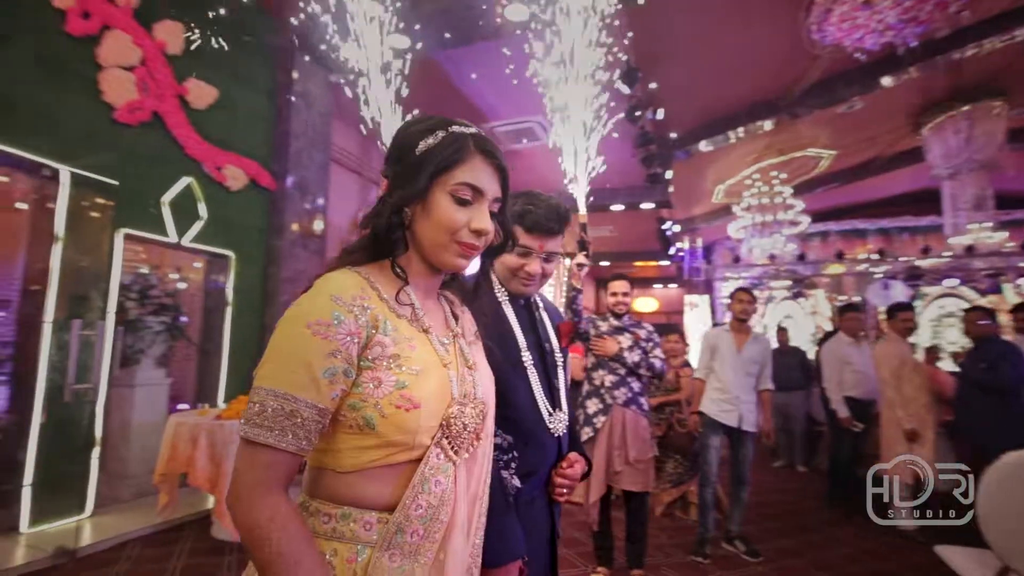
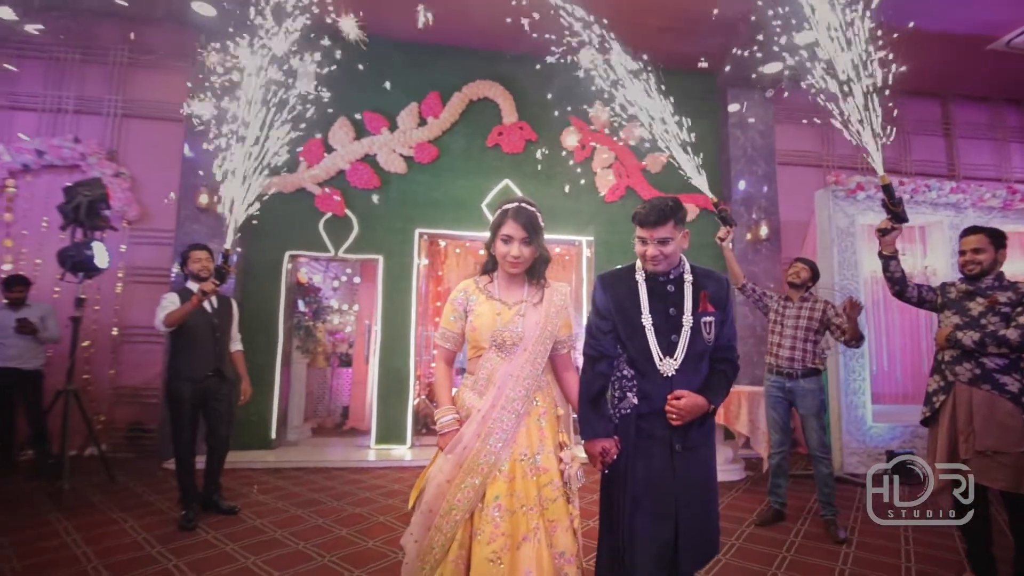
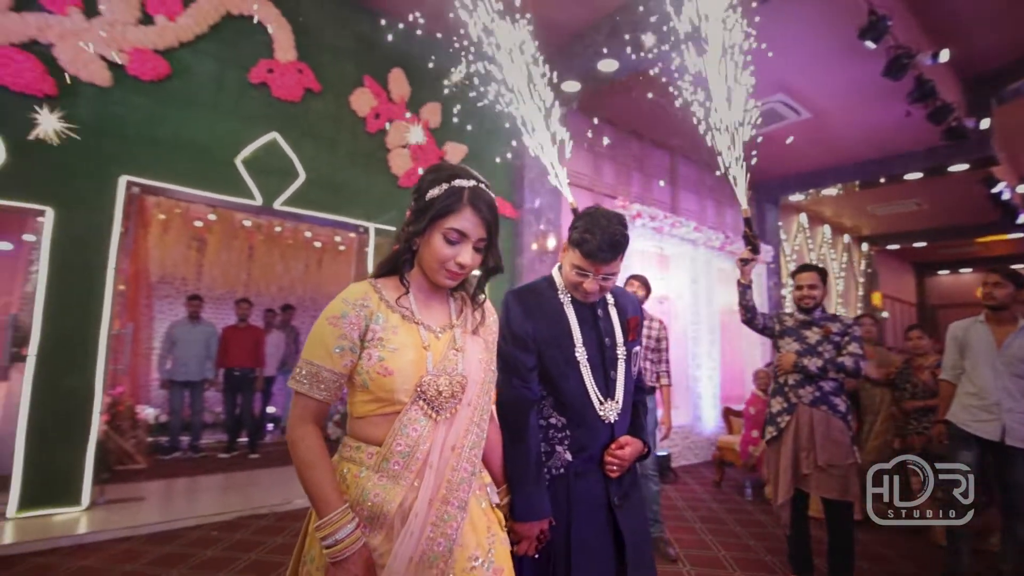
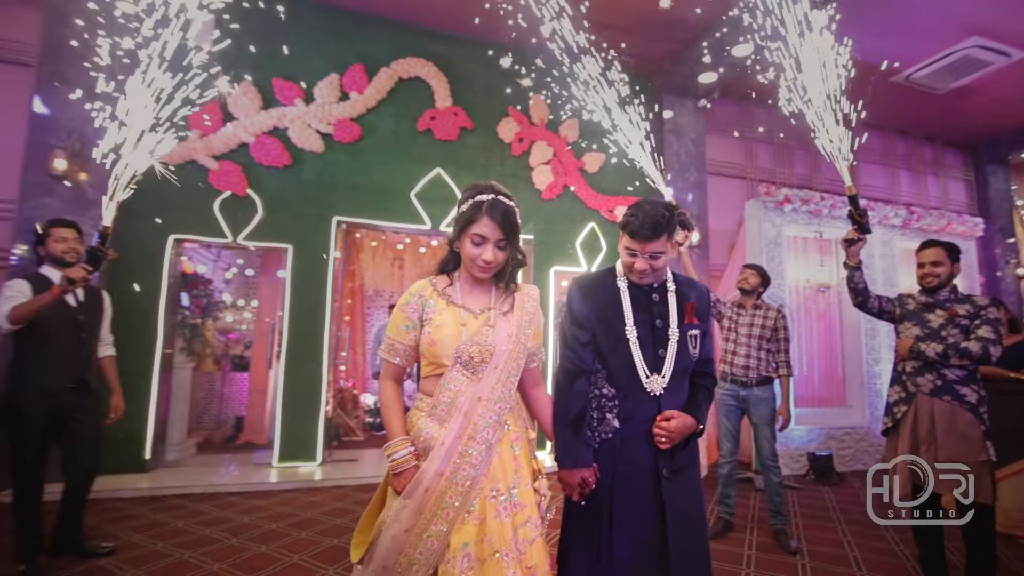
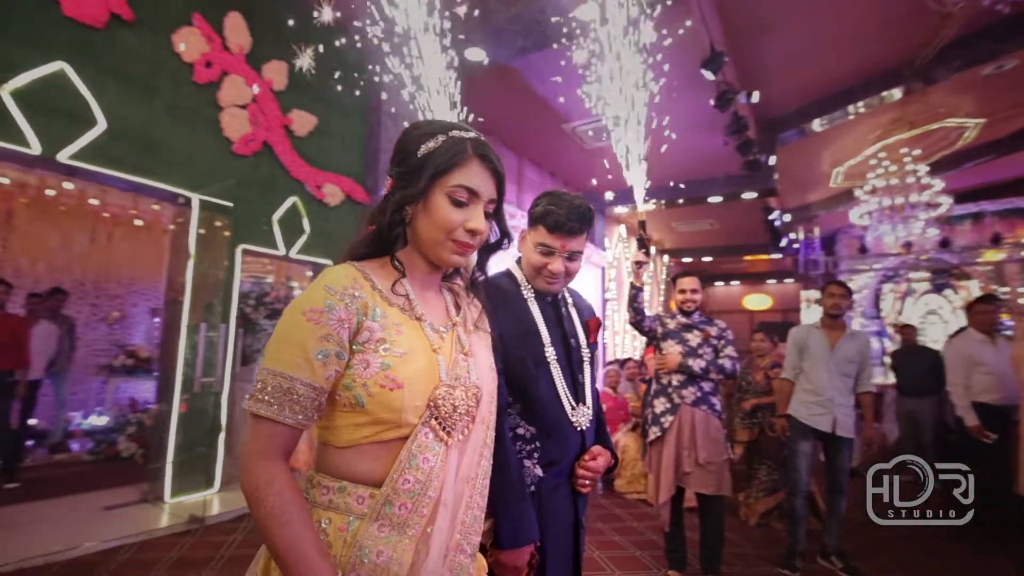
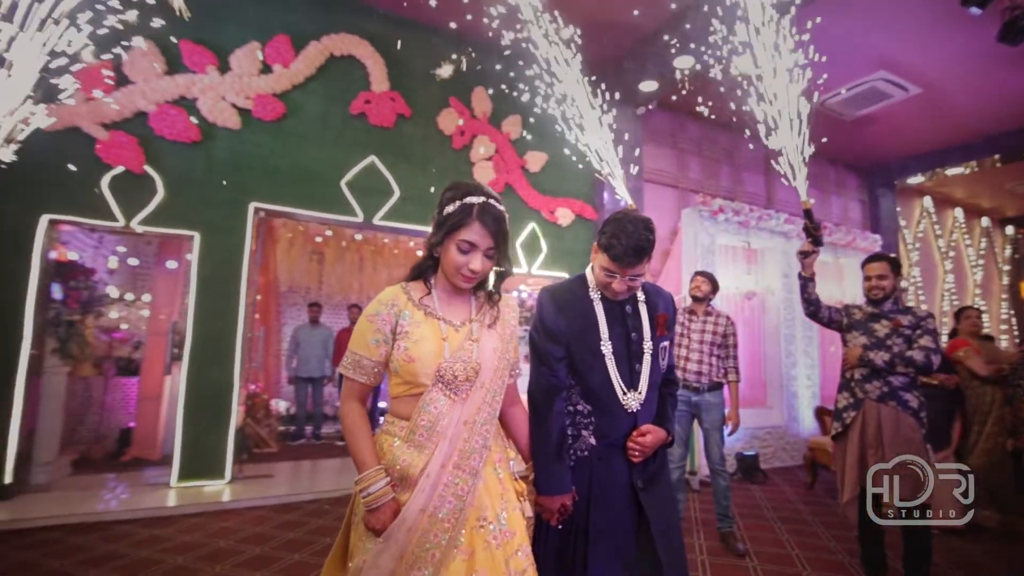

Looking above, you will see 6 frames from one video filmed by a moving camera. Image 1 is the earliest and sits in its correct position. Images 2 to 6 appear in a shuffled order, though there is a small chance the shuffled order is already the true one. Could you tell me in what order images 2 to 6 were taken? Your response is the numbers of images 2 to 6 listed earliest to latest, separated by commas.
5, 3, 6, 4, 2
